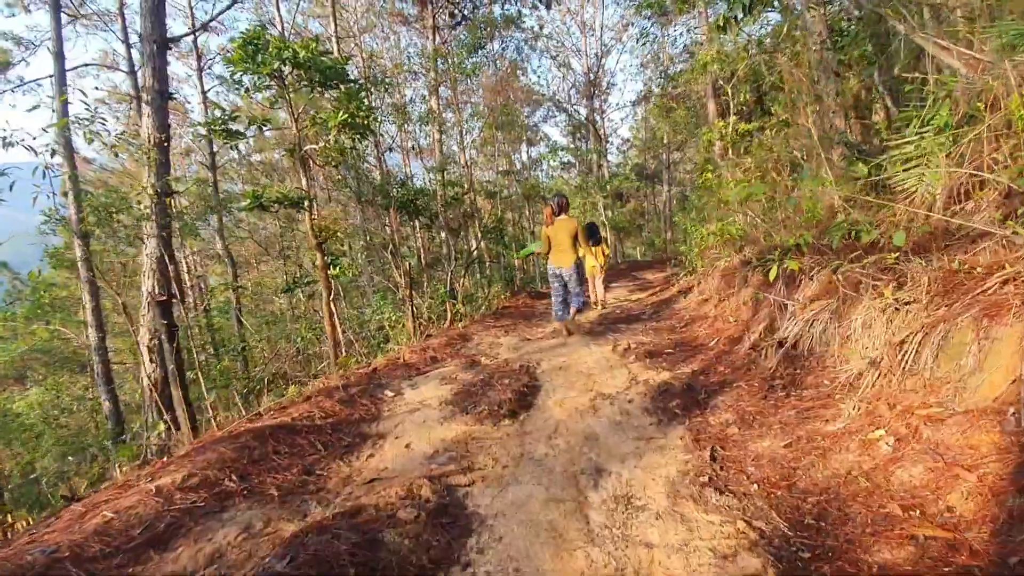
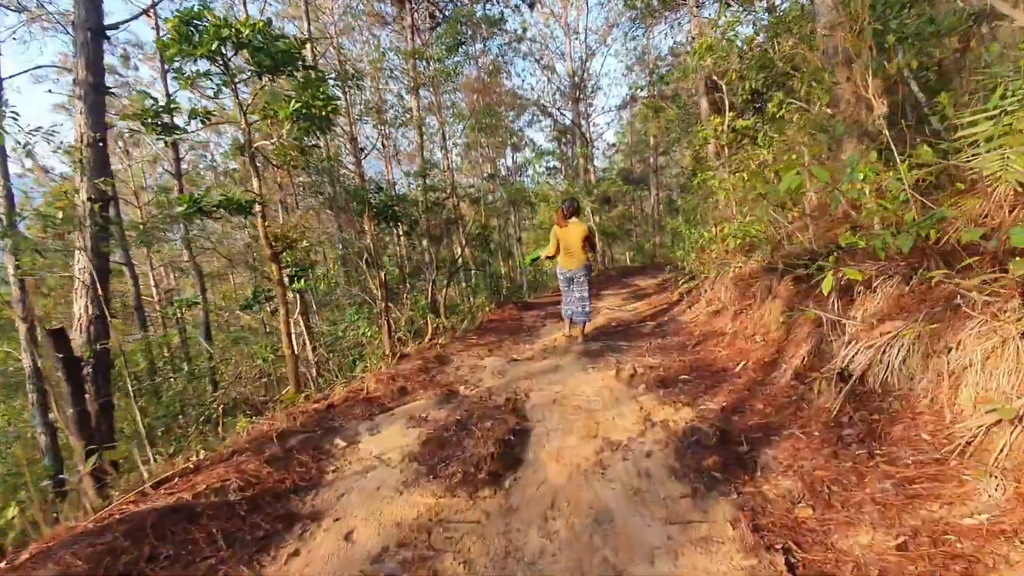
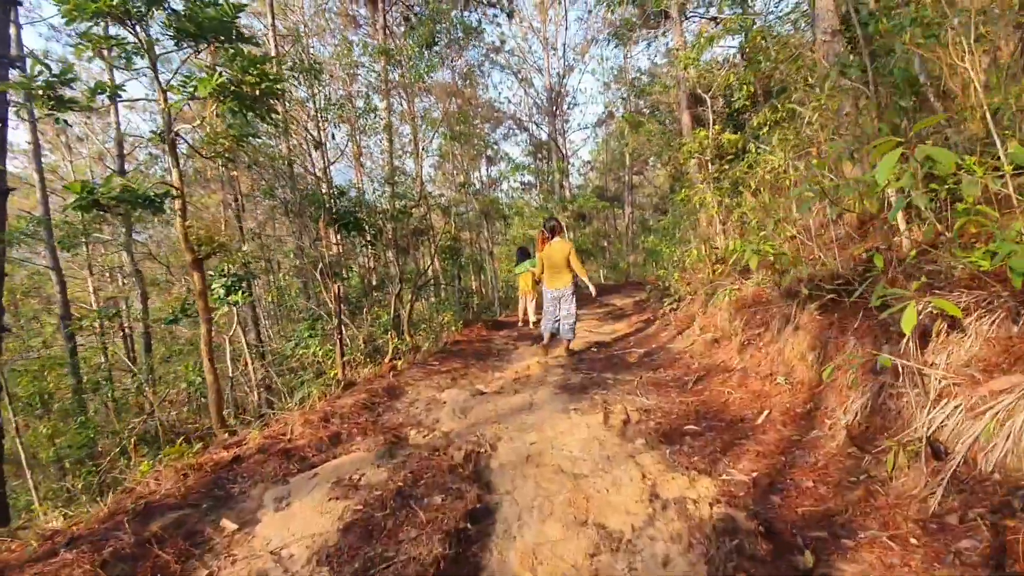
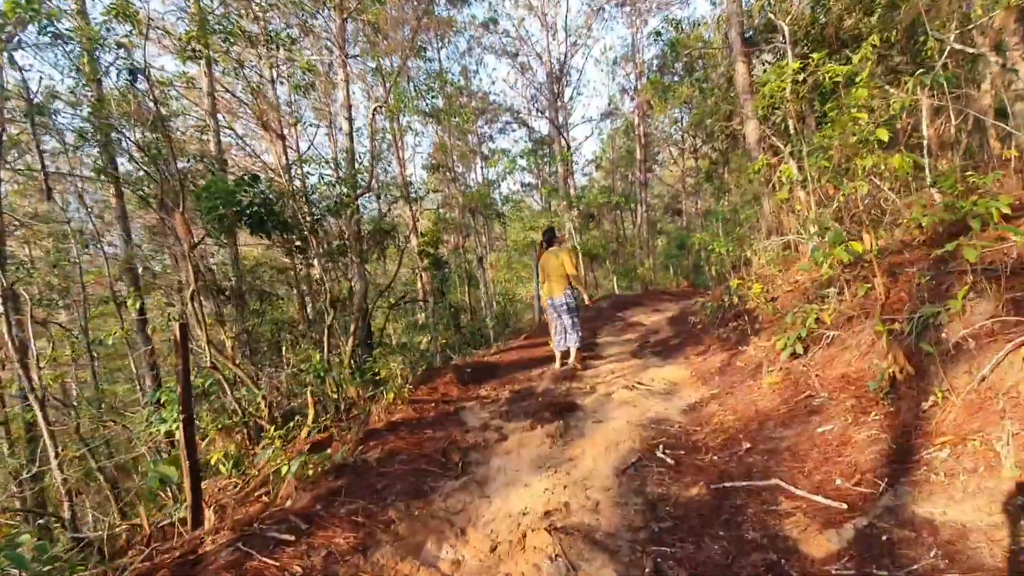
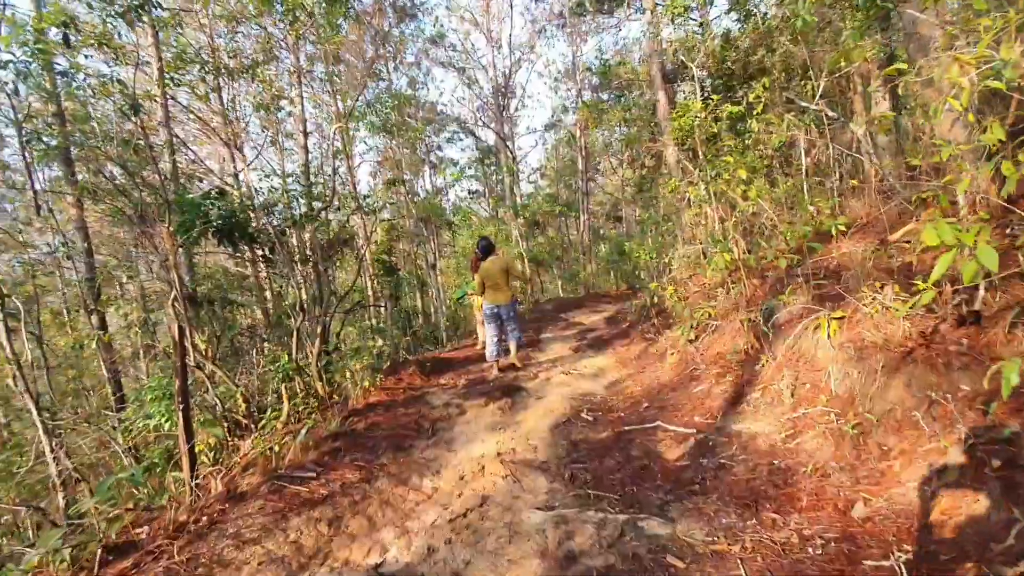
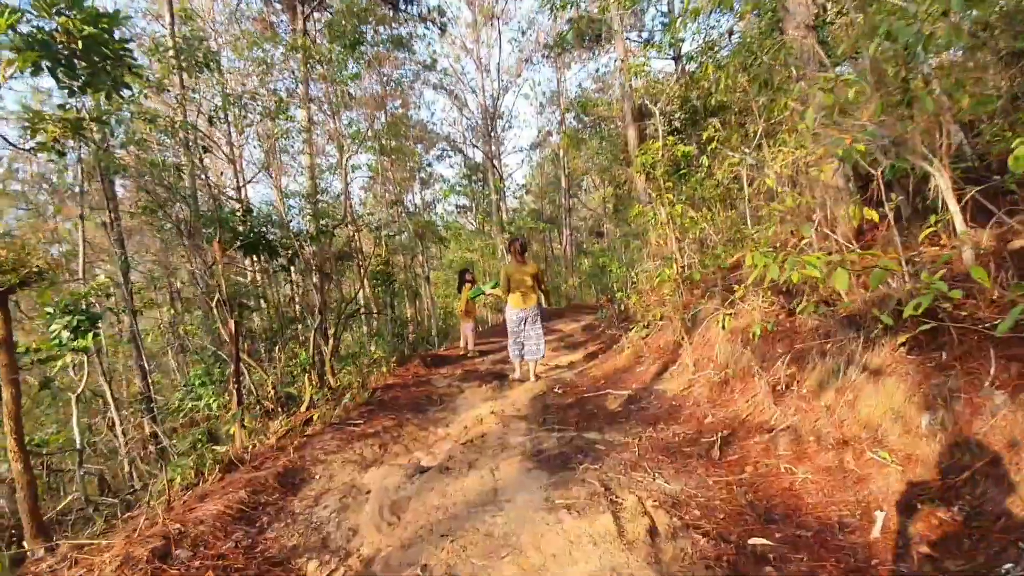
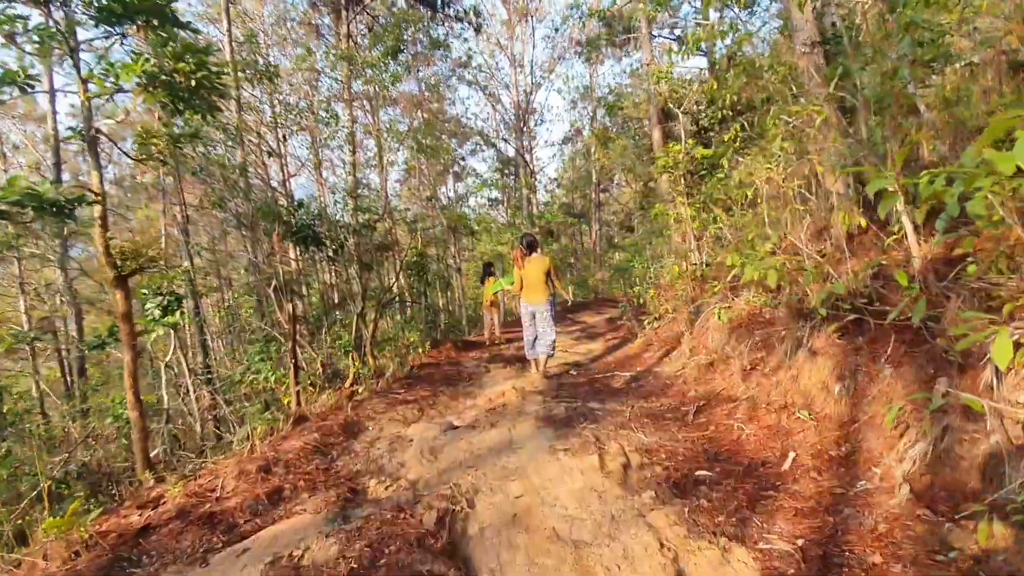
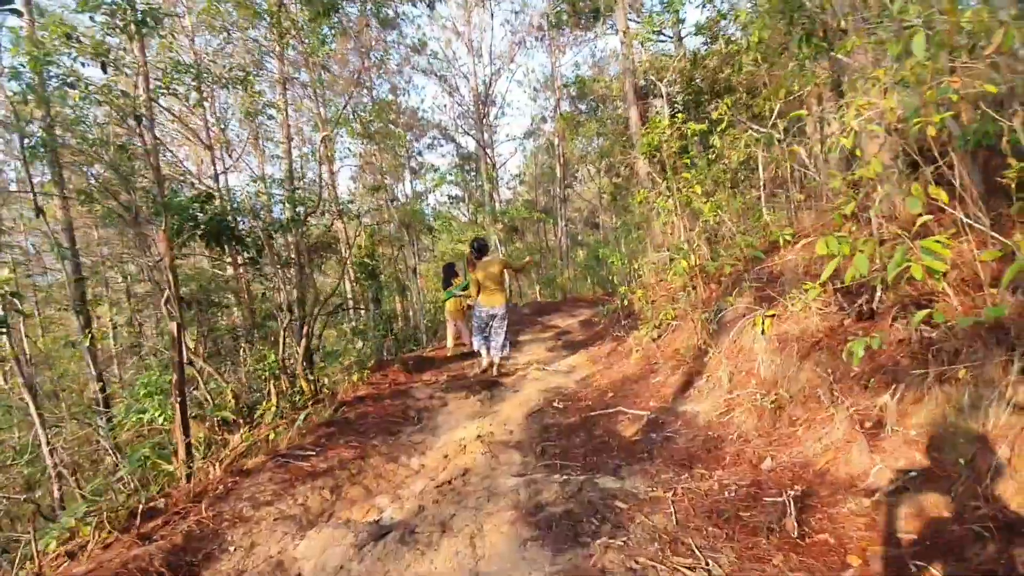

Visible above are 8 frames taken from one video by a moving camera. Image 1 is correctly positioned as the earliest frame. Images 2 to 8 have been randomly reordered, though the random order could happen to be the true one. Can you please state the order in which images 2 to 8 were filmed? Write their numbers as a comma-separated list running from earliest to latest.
2, 3, 7, 6, 8, 5, 4
